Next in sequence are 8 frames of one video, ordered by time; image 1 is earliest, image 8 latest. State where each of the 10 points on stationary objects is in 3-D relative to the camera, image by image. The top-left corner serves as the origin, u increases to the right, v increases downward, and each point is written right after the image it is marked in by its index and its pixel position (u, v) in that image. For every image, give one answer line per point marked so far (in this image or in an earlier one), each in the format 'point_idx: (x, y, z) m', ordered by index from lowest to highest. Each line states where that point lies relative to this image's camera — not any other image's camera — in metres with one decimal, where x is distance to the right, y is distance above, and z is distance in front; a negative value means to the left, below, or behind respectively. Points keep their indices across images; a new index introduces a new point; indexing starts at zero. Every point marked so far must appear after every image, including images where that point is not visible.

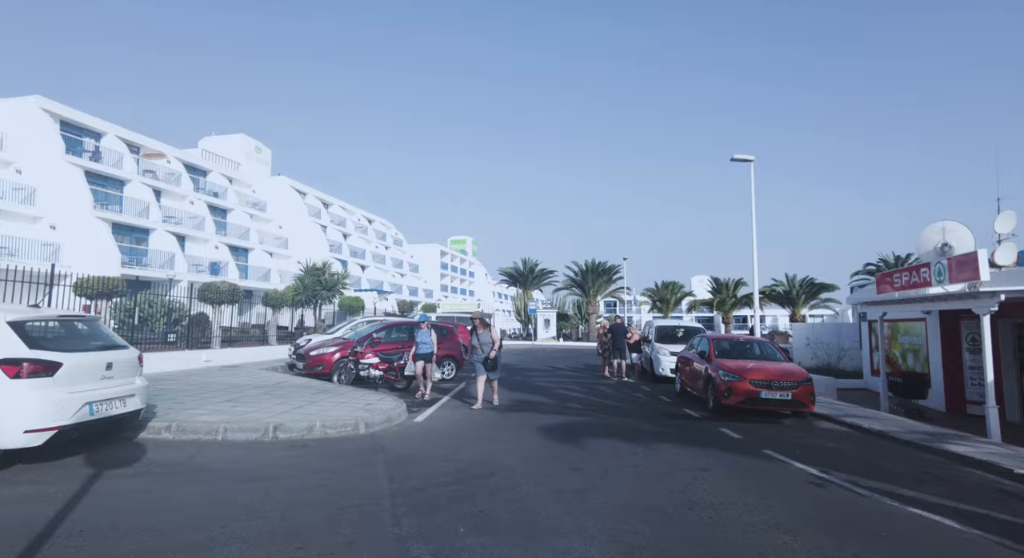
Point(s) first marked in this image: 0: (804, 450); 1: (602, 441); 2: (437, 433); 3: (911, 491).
0: (+4.4, -2.6, +8.8) m
1: (+1.3, -2.5, +8.7) m
2: (-1.1, -2.3, +8.7) m
3: (+4.6, -2.4, +6.7) m
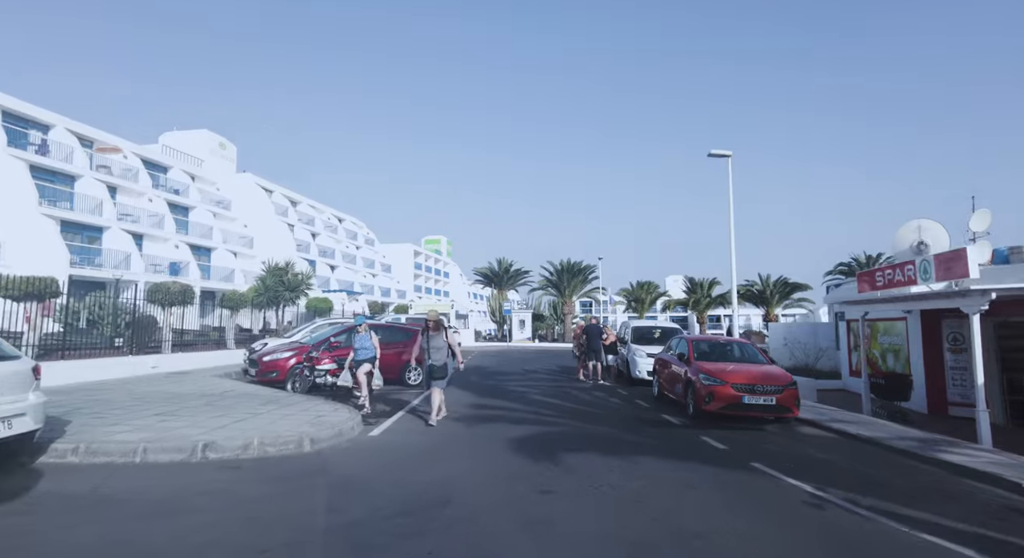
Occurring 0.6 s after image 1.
0: (+3.9, -2.6, +8.1) m
1: (+0.9, -2.4, +7.9) m
2: (-1.6, -2.3, +7.8) m
3: (+4.2, -2.4, +6.0) m
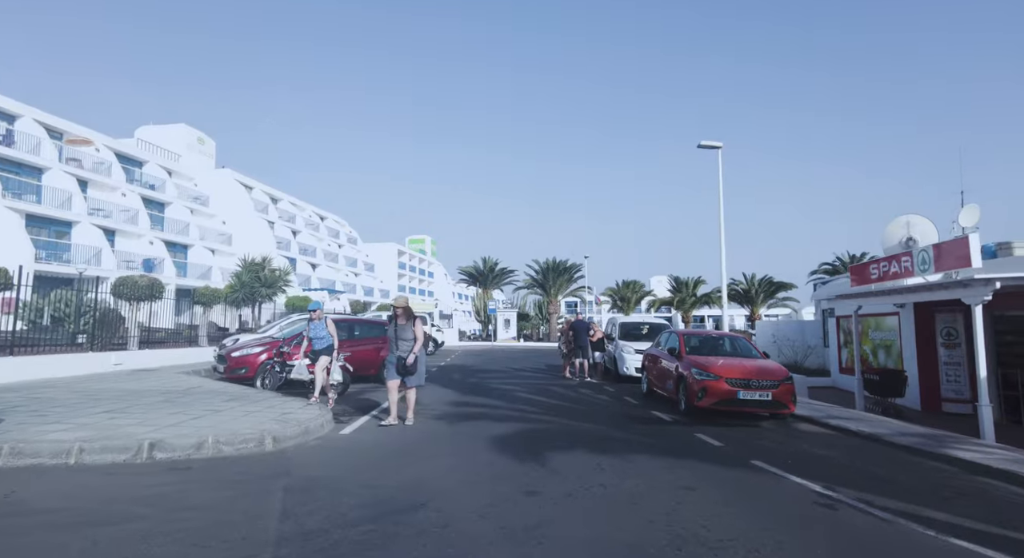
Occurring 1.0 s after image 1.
0: (+3.7, -2.4, +7.6) m
1: (+0.6, -2.2, +7.3) m
2: (-1.8, -2.1, +7.2) m
3: (+4.0, -2.2, +5.5) m
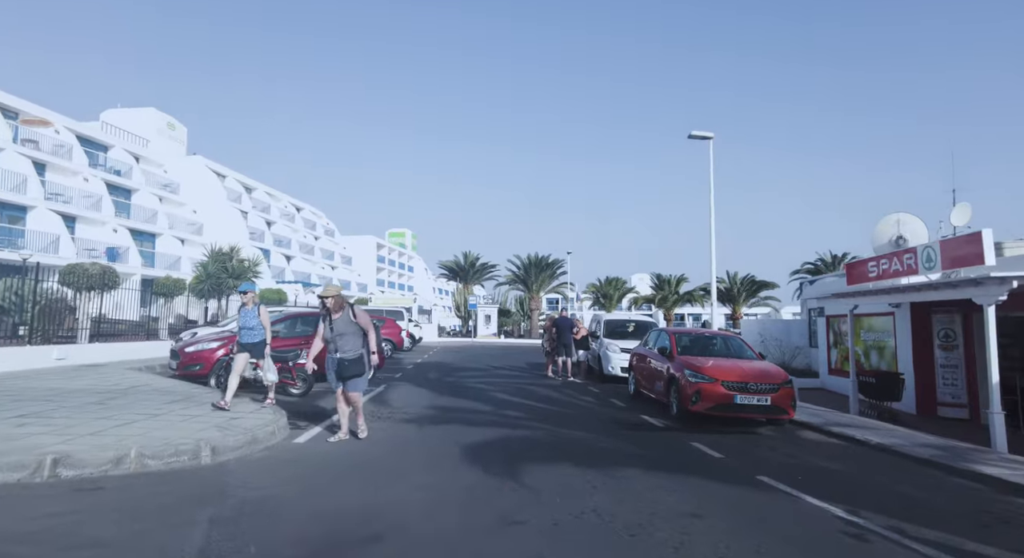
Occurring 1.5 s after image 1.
0: (+3.5, -2.3, +6.9) m
1: (+0.4, -2.1, +6.5) m
2: (-2.1, -2.0, +6.3) m
3: (+3.8, -2.2, +4.8) m
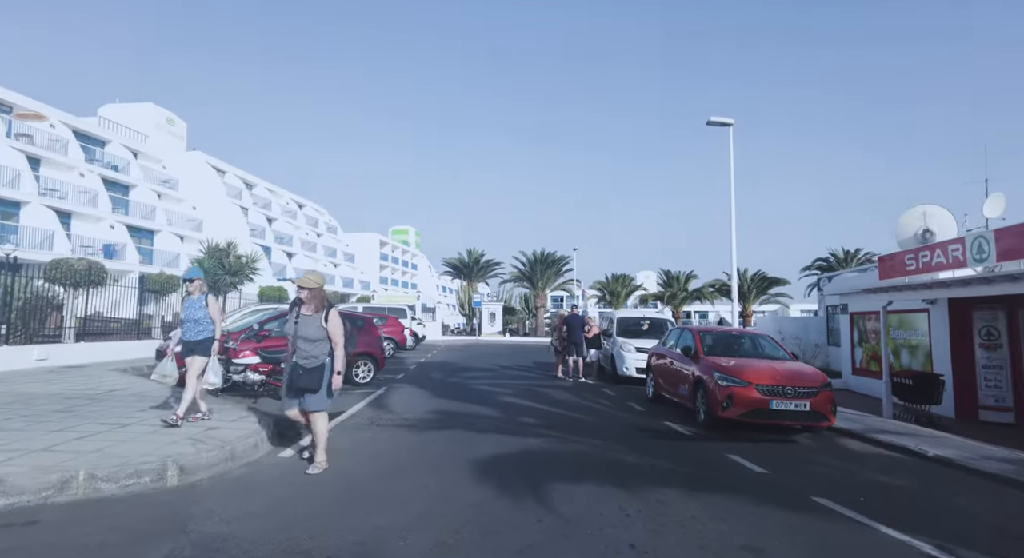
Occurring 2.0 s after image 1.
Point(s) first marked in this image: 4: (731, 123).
0: (+3.6, -2.2, +6.0) m
1: (+0.6, -2.0, +5.6) m
2: (-1.9, -1.9, +5.4) m
3: (+4.0, -2.1, +3.9) m
4: (+5.9, +4.2, +15.6) m
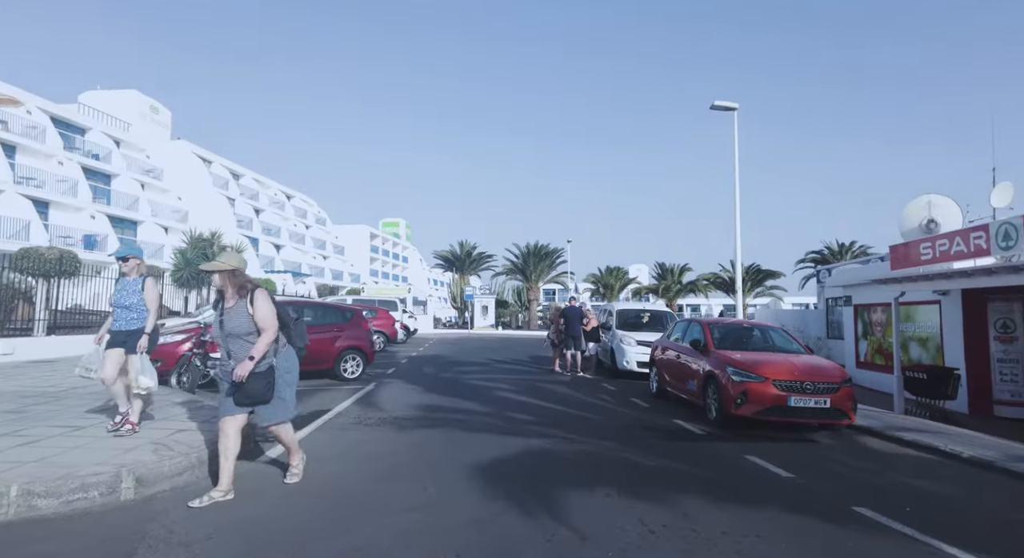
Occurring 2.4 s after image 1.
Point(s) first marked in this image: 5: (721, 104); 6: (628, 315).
0: (+3.7, -2.1, +5.4) m
1: (+0.6, -1.9, +5.0) m
2: (-1.9, -1.8, +4.8) m
3: (+4.0, -2.0, +3.4) m
4: (+5.8, +4.4, +15.0) m
5: (+5.4, +4.5, +14.9) m
6: (+3.2, -1.0, +15.9) m
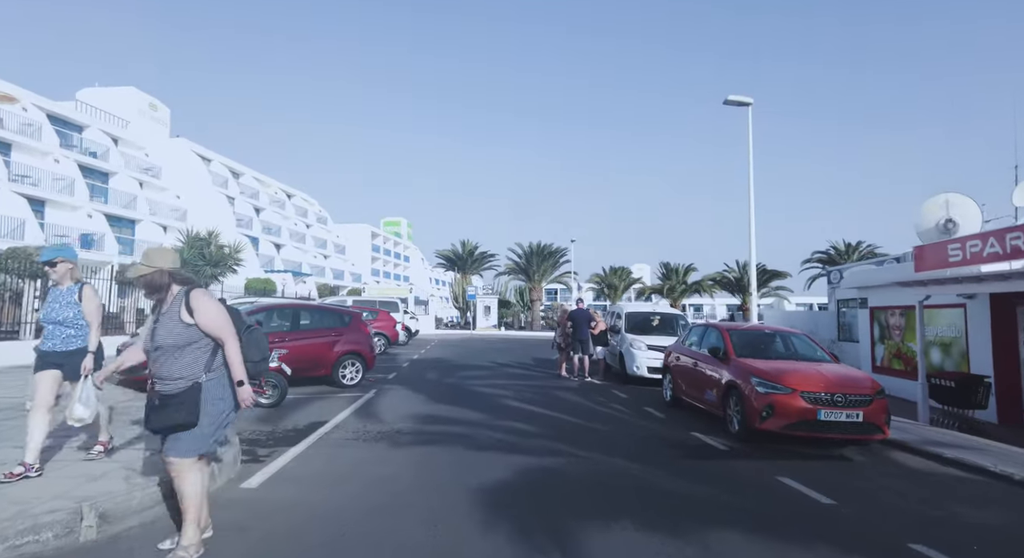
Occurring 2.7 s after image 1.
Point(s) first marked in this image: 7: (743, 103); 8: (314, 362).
0: (+3.8, -2.1, +4.9) m
1: (+0.7, -2.0, +4.5) m
2: (-1.8, -1.8, +4.2) m
3: (+4.1, -2.0, +2.8) m
4: (+5.9, +4.4, +14.5) m
5: (+5.5, +4.4, +14.4) m
6: (+3.3, -1.0, +15.3) m
7: (+5.7, +4.3, +14.4) m
8: (-3.9, -1.6, +11.3) m
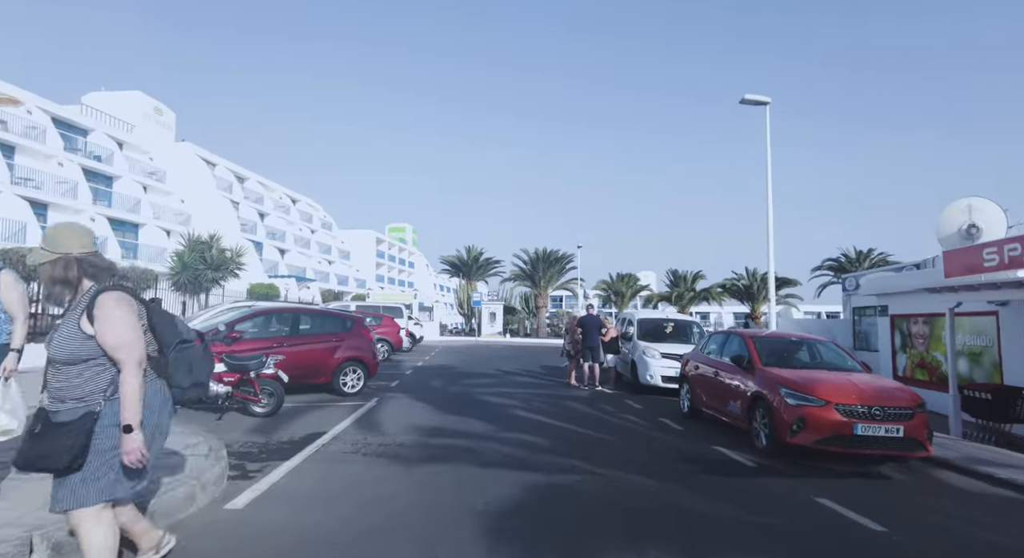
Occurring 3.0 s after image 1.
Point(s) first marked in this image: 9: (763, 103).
0: (+3.9, -2.1, +4.3) m
1: (+0.8, -1.9, +3.9) m
2: (-1.6, -1.8, +3.7) m
3: (+4.2, -2.0, +2.2) m
4: (+6.1, +4.3, +14.0) m
5: (+5.8, +4.3, +13.9) m
6: (+3.5, -1.2, +14.8) m
7: (+5.9, +4.2, +13.9) m
8: (-3.7, -1.7, +10.8) m
9: (+6.0, +4.2, +13.9) m
